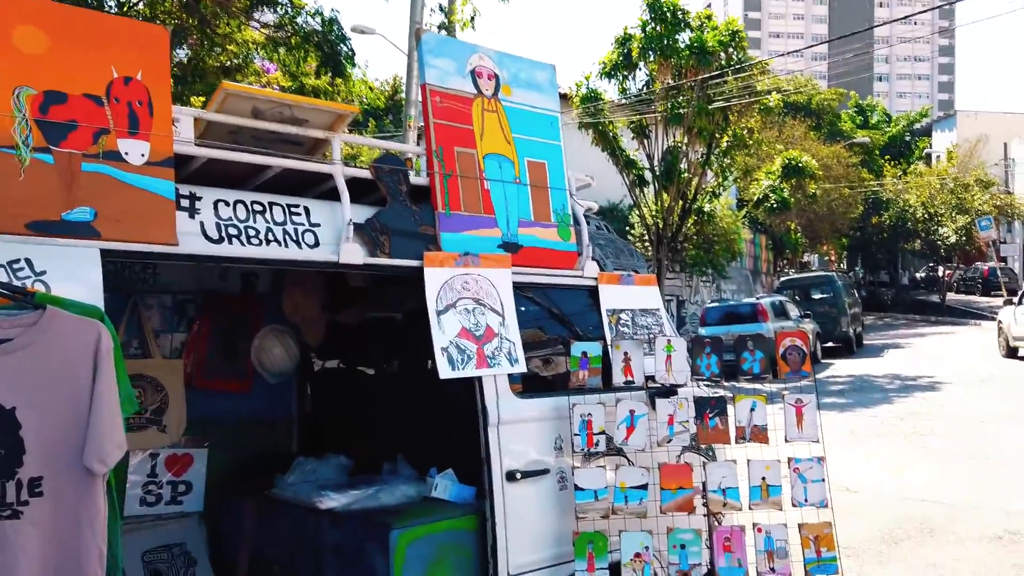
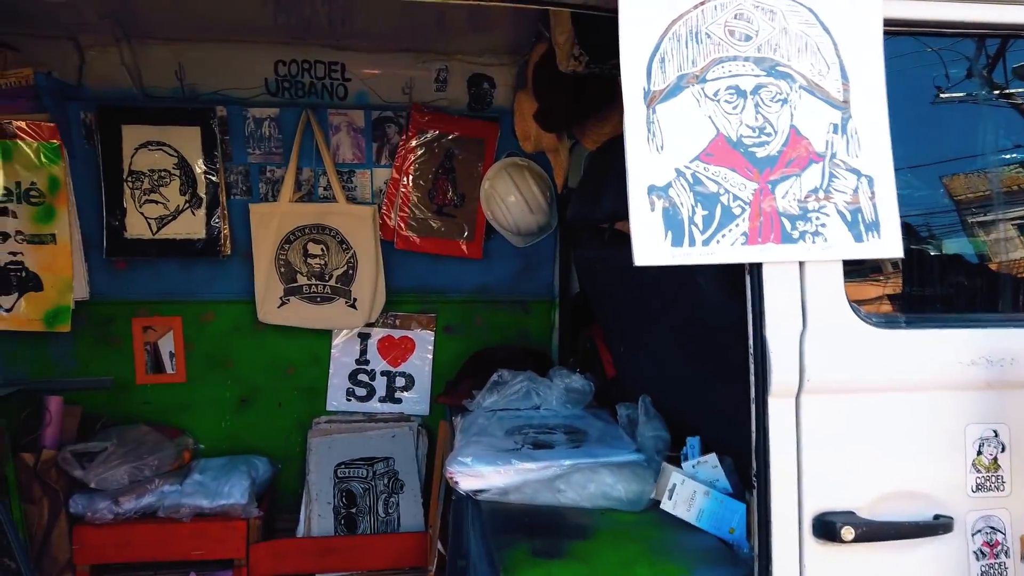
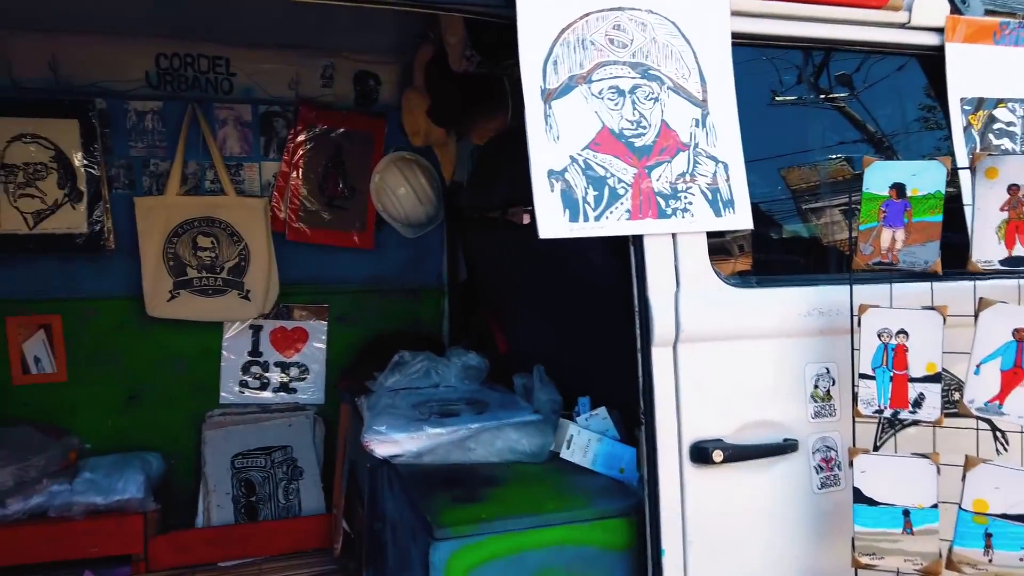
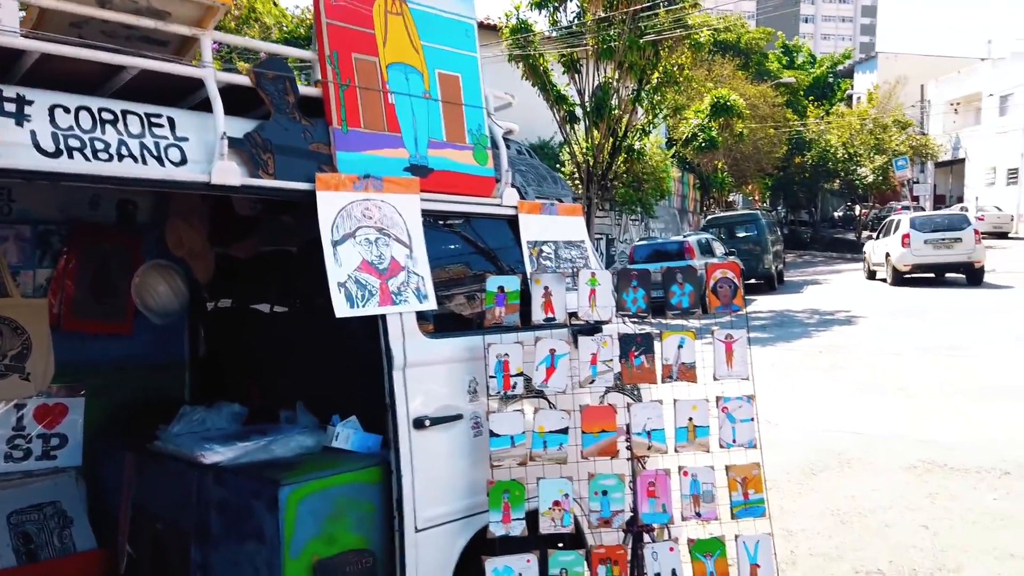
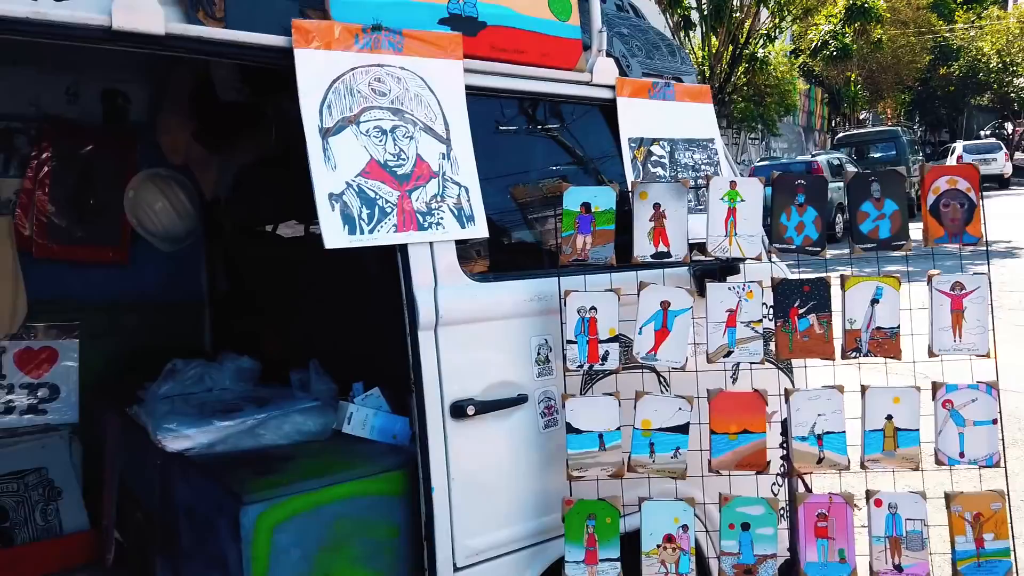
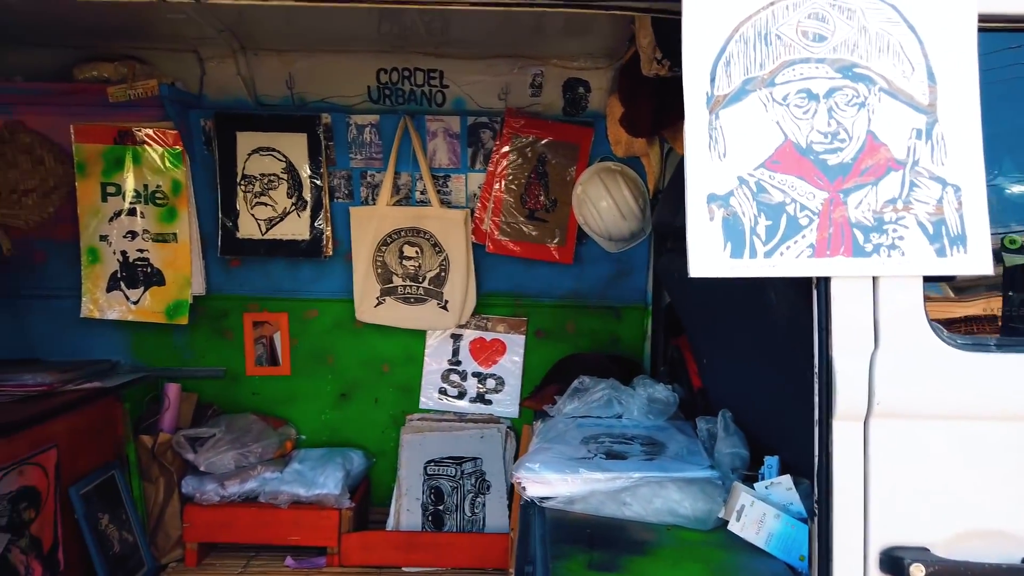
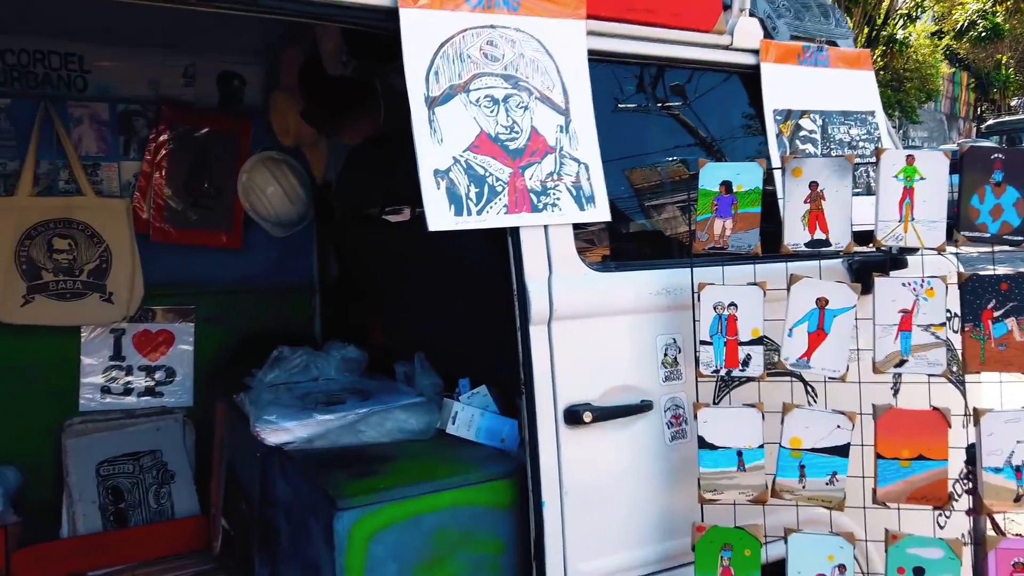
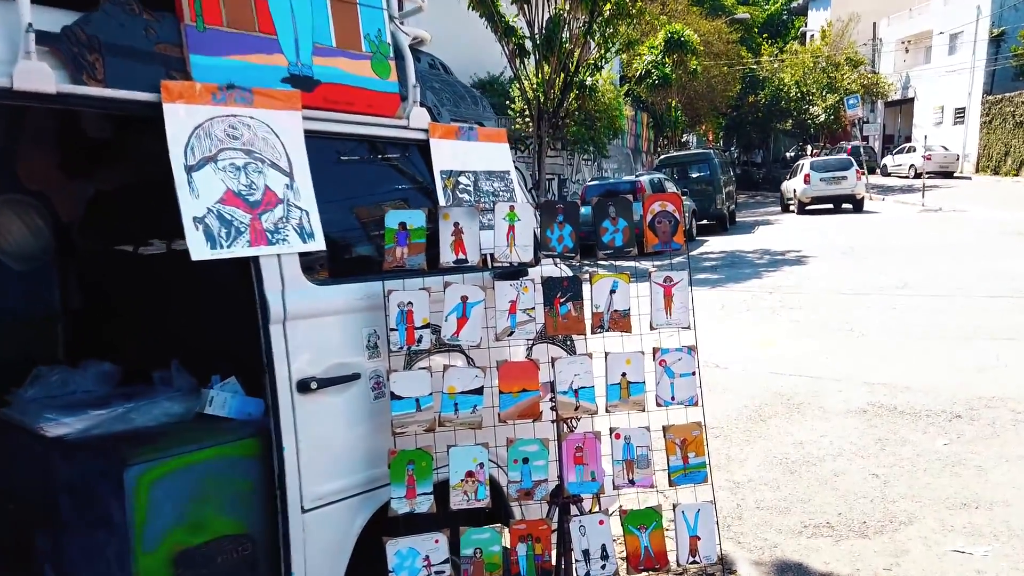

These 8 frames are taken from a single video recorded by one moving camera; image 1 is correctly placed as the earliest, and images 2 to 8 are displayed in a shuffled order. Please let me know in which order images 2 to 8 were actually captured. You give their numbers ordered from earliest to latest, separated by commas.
4, 8, 5, 7, 3, 2, 6
